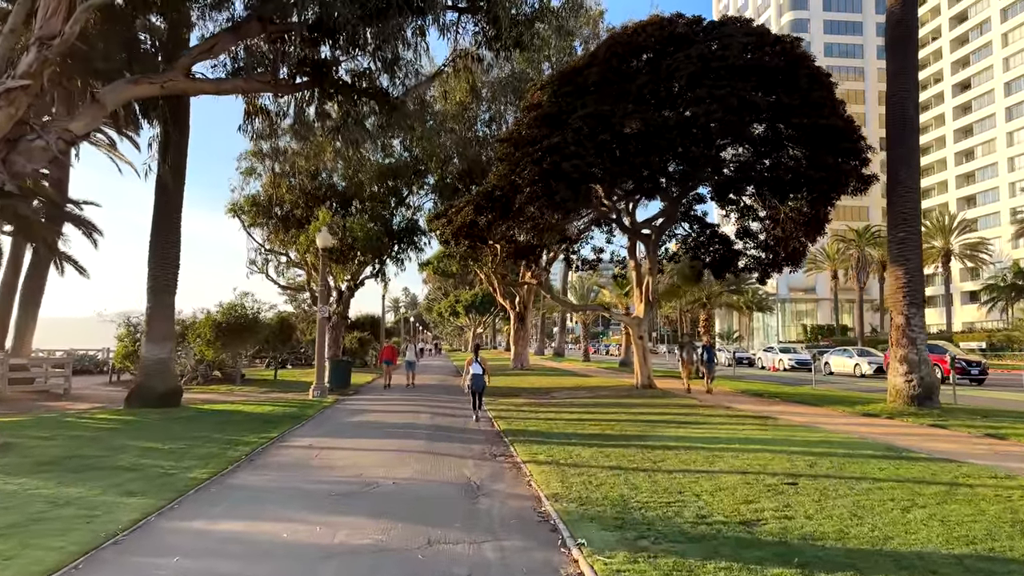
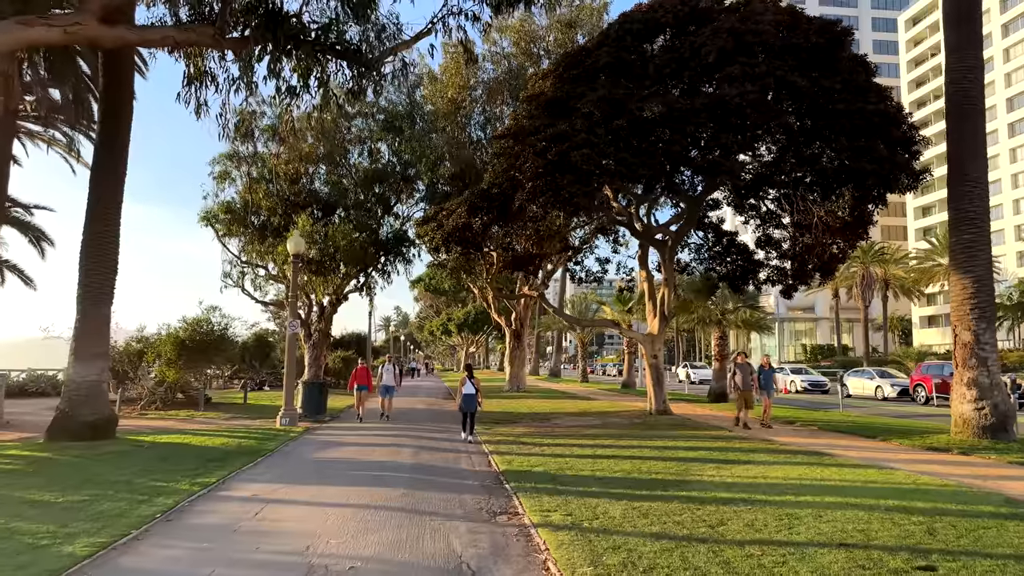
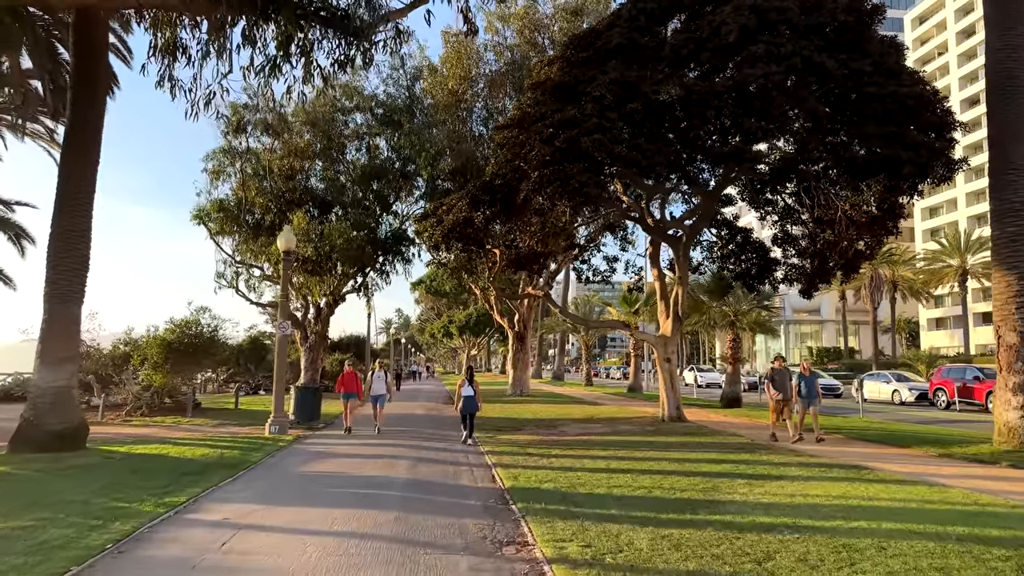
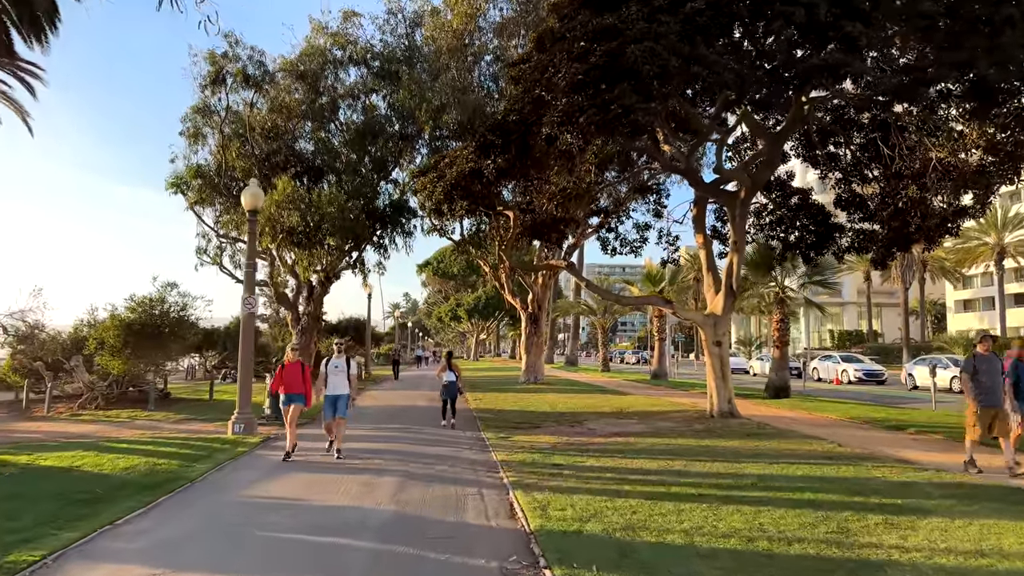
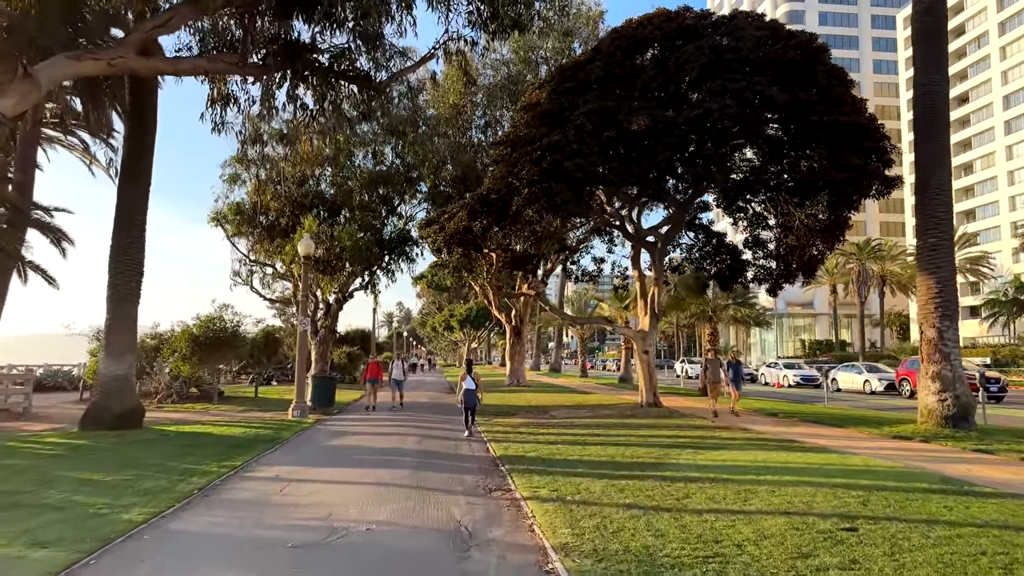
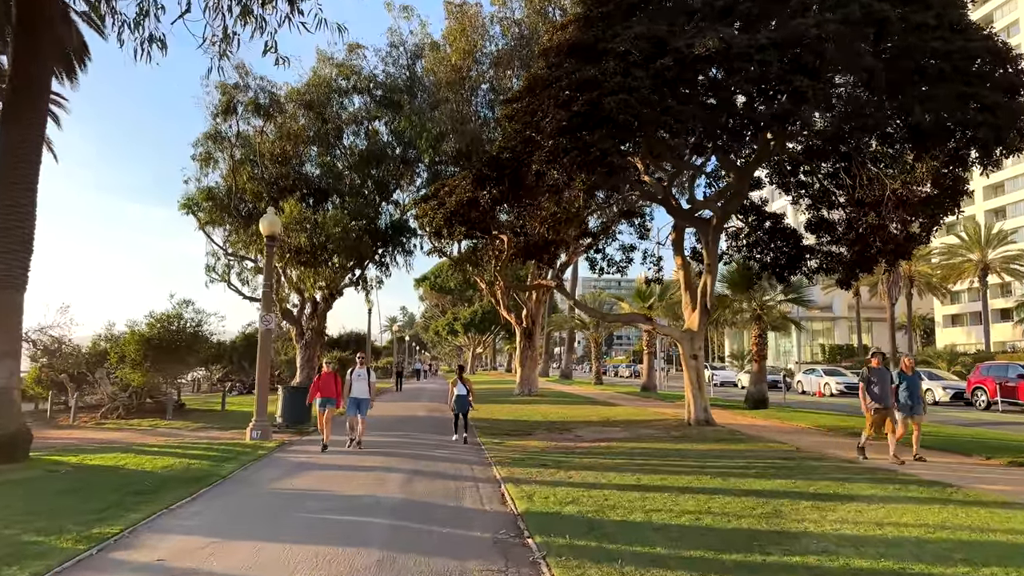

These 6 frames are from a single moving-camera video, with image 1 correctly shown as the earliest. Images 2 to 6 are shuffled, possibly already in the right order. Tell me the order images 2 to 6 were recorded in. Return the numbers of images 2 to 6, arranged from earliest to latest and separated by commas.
5, 2, 3, 6, 4
